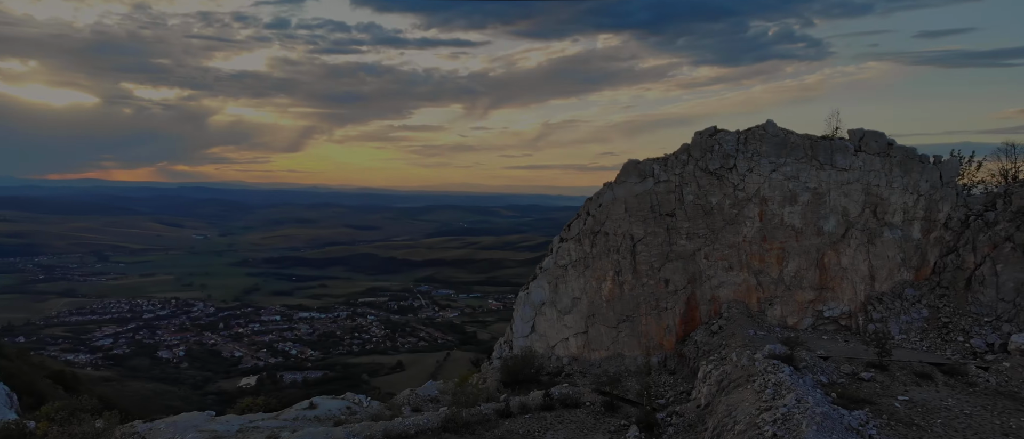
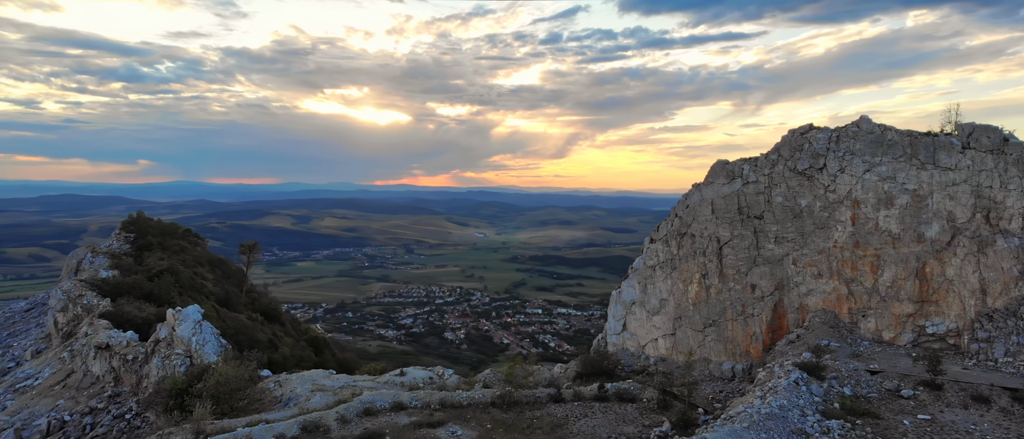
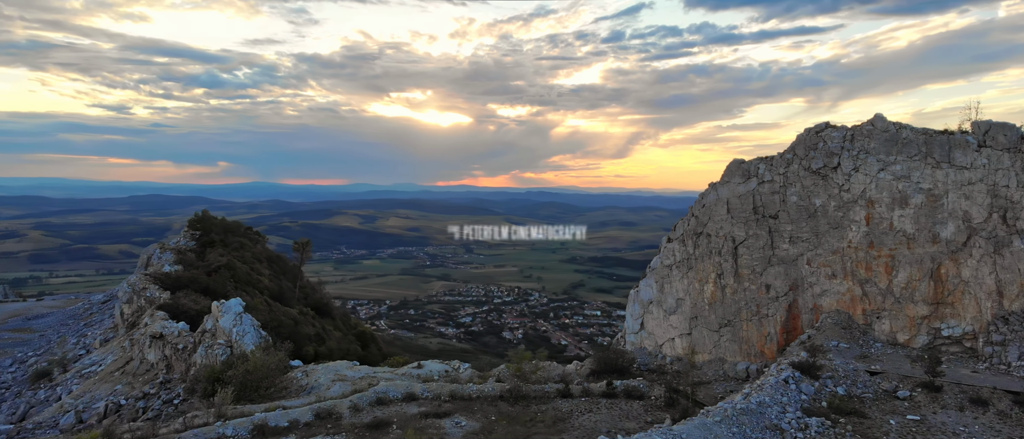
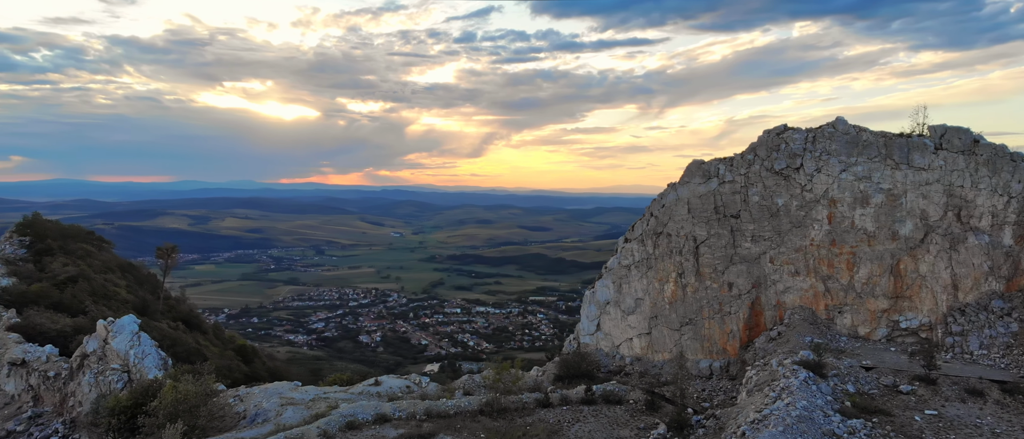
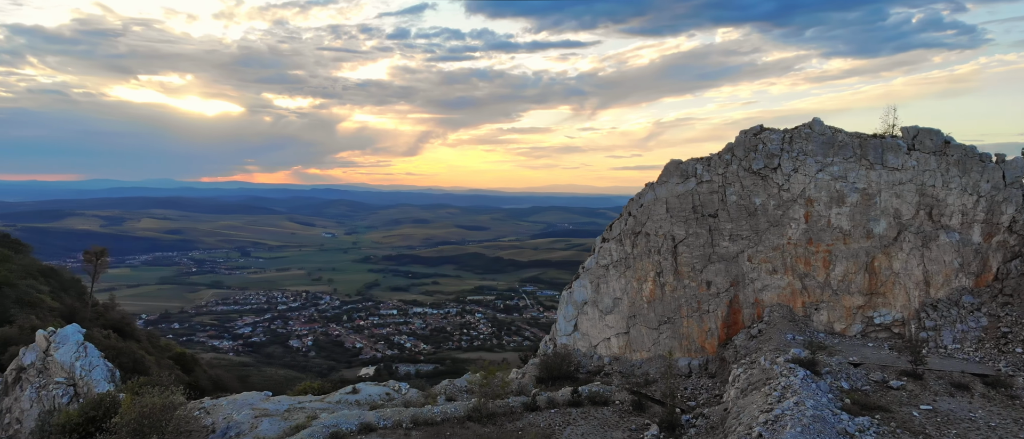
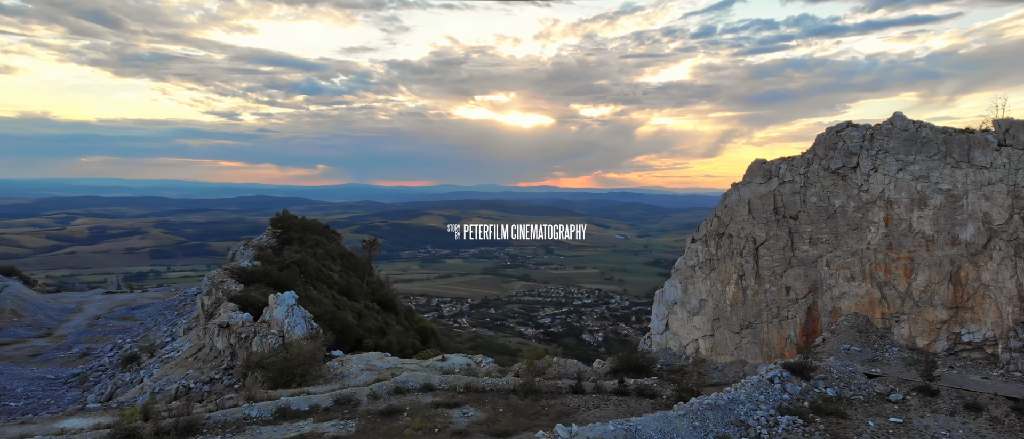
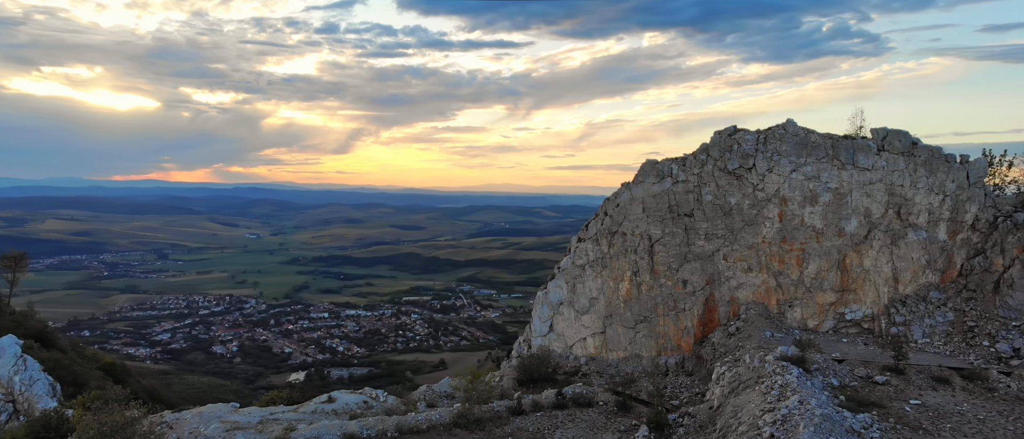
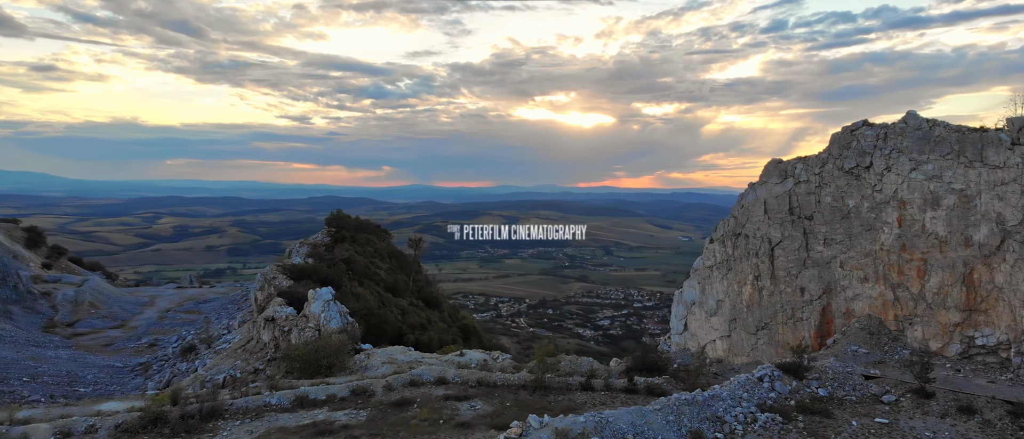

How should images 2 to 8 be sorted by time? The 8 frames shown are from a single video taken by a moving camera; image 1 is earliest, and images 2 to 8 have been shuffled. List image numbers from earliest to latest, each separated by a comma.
7, 5, 4, 2, 3, 6, 8
